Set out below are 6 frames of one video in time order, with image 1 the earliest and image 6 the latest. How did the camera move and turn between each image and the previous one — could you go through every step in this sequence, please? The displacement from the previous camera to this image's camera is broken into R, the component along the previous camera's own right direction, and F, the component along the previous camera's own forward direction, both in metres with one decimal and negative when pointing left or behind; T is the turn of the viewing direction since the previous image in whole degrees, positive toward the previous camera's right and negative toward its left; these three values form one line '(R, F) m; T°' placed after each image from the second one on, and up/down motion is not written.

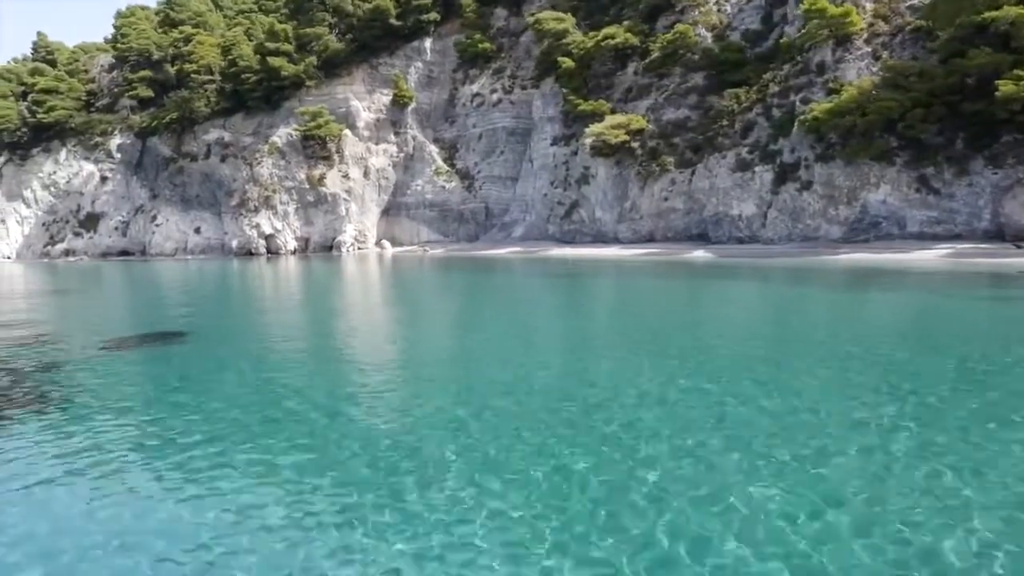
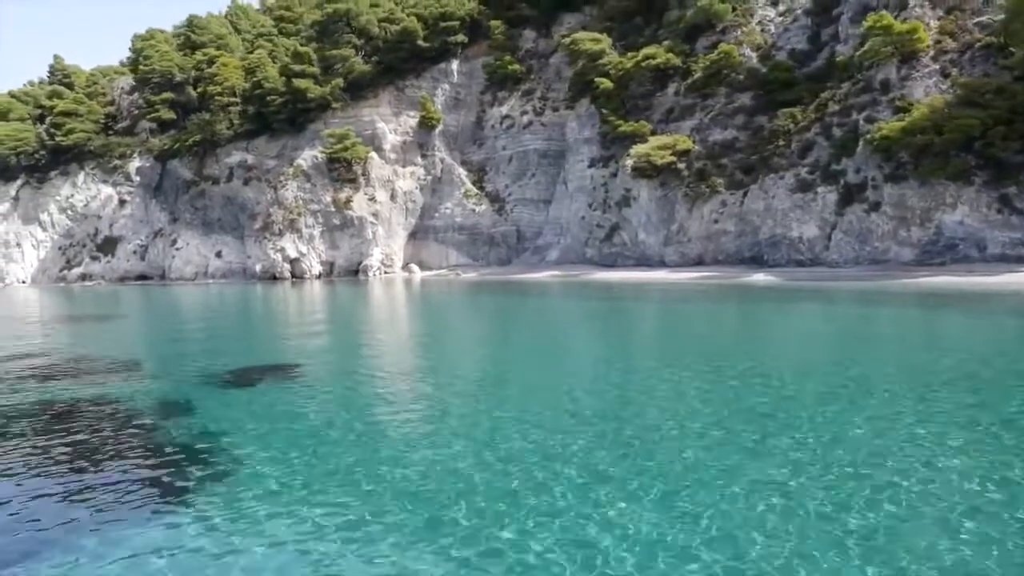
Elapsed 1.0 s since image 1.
(-2.4, +1.3) m; 0°
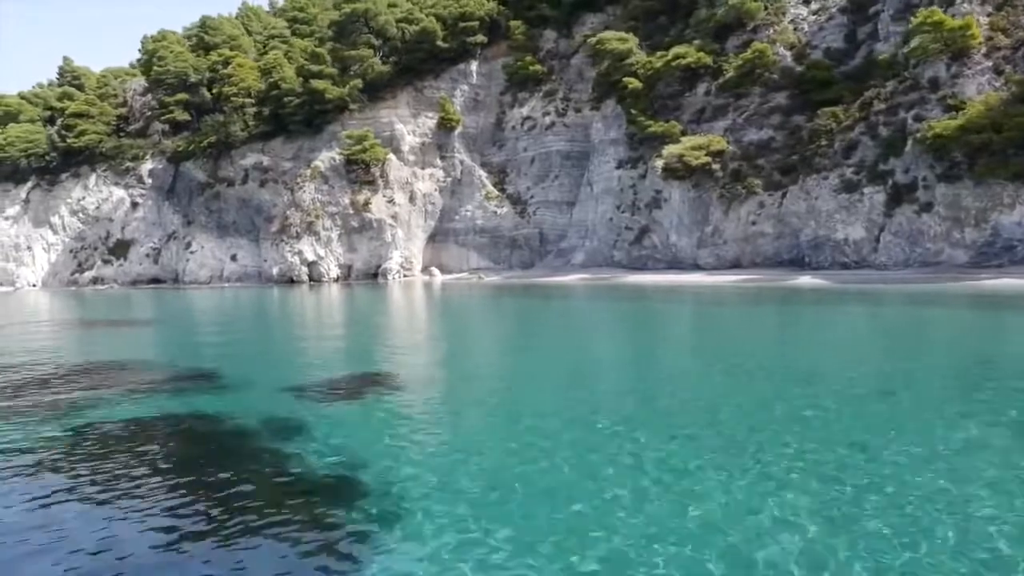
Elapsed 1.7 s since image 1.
(-1.7, +0.9) m; 0°
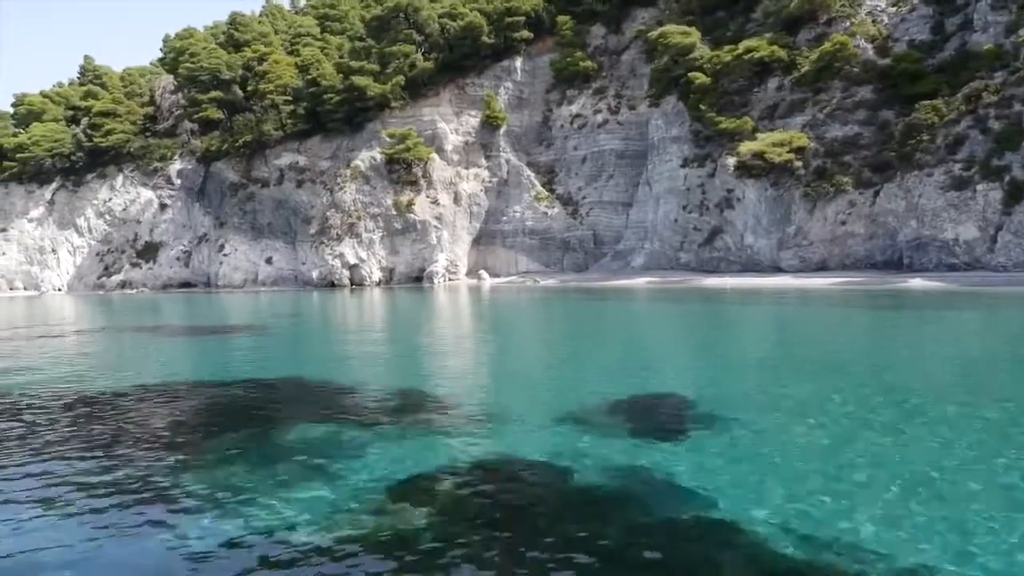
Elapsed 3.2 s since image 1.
(-3.6, +2.0) m; 0°
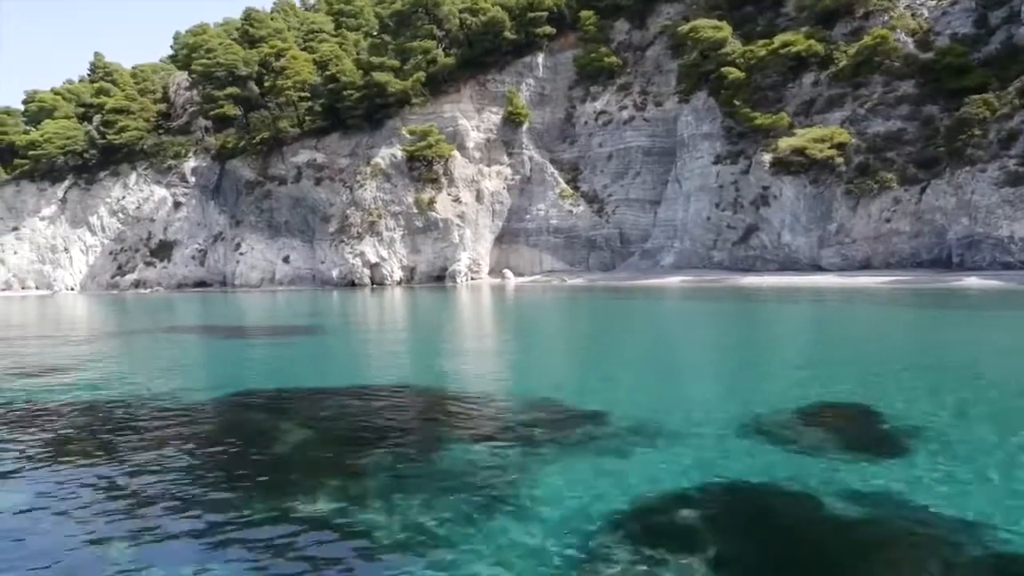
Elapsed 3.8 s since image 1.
(-1.7, +0.9) m; 0°
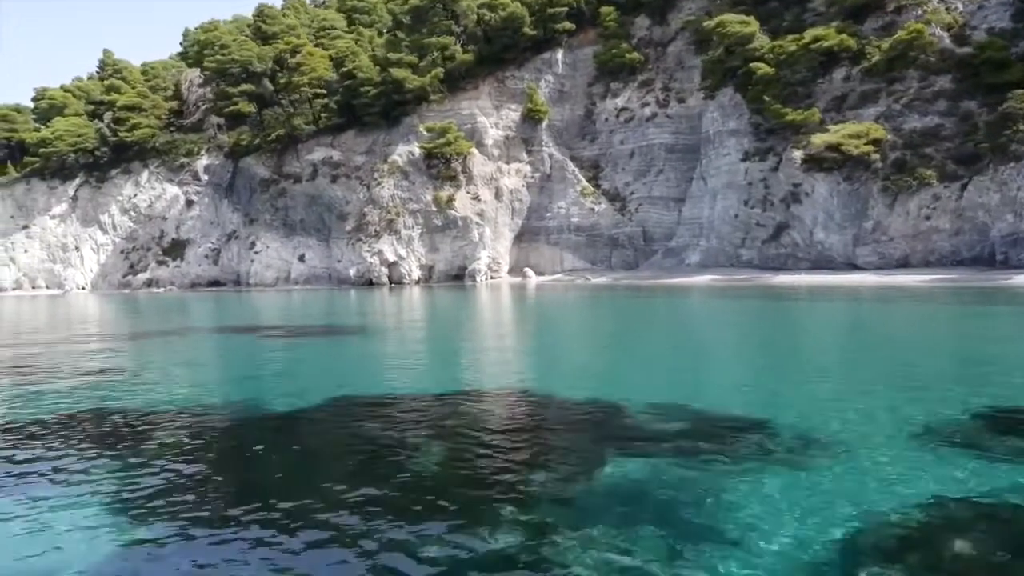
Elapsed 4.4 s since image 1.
(-1.4, +0.7) m; 0°
